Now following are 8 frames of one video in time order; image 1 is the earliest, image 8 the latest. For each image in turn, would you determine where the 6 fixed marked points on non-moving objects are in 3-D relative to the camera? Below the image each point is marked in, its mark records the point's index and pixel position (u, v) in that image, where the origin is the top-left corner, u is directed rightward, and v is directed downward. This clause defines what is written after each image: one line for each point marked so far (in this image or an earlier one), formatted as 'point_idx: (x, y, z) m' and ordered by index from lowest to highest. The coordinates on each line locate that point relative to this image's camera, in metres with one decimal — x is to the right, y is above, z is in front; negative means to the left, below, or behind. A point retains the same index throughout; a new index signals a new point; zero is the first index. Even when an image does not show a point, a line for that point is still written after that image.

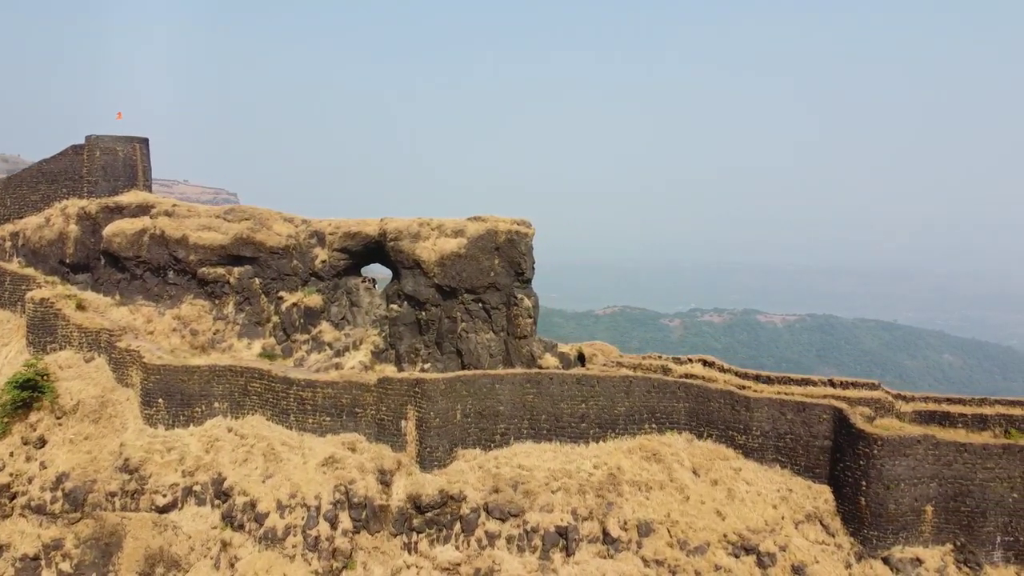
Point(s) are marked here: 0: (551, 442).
0: (+0.7, -2.7, +14.3) m
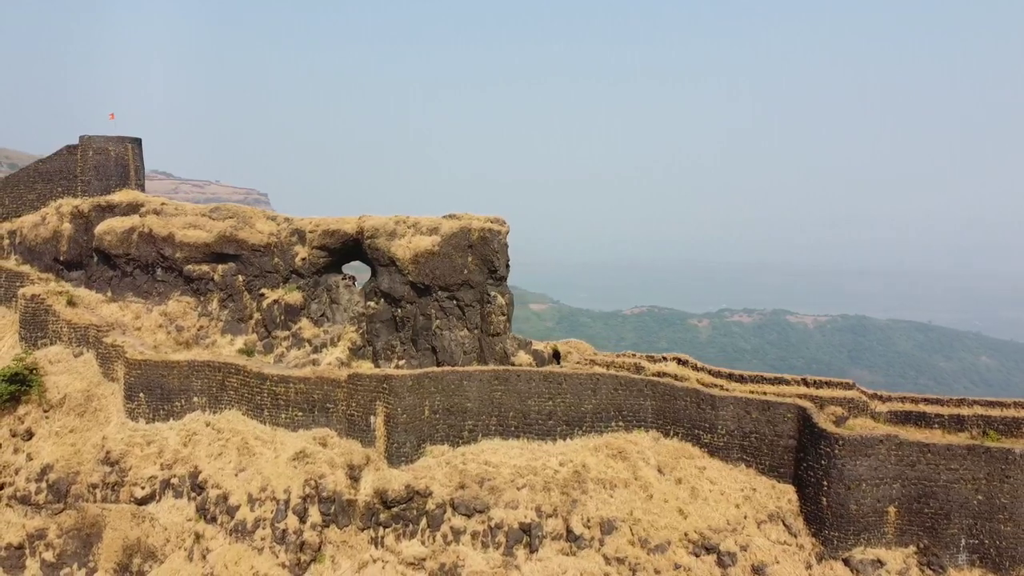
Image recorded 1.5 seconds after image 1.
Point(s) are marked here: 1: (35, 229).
0: (+0.1, -2.6, +14.4) m
1: (-10.9, +1.4, +18.8) m
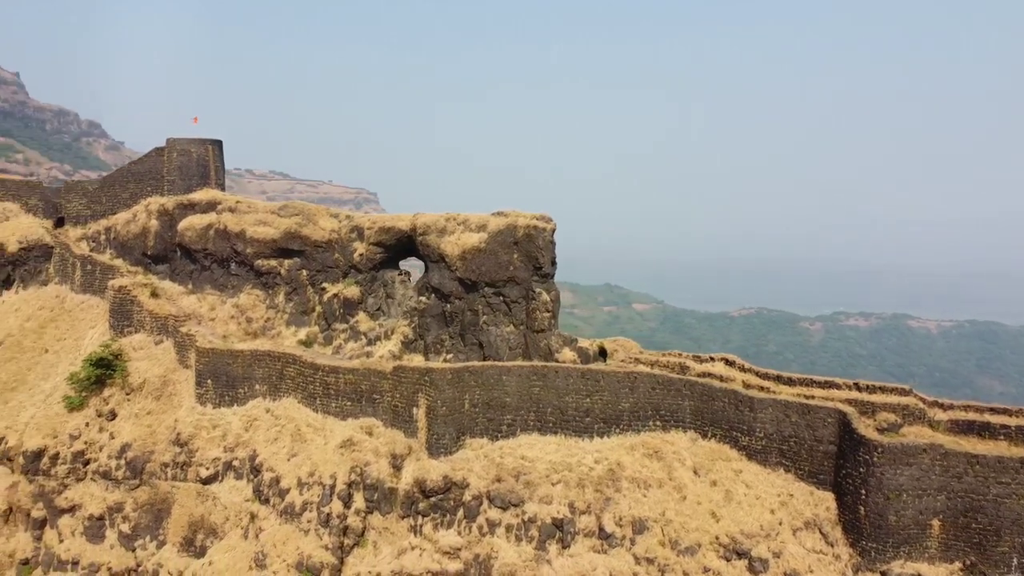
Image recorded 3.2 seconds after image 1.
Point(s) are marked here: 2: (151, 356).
0: (+0.8, -2.6, +14.4) m
1: (-9.5, +1.6, +20.2) m
2: (-7.9, -1.5, +18.1) m
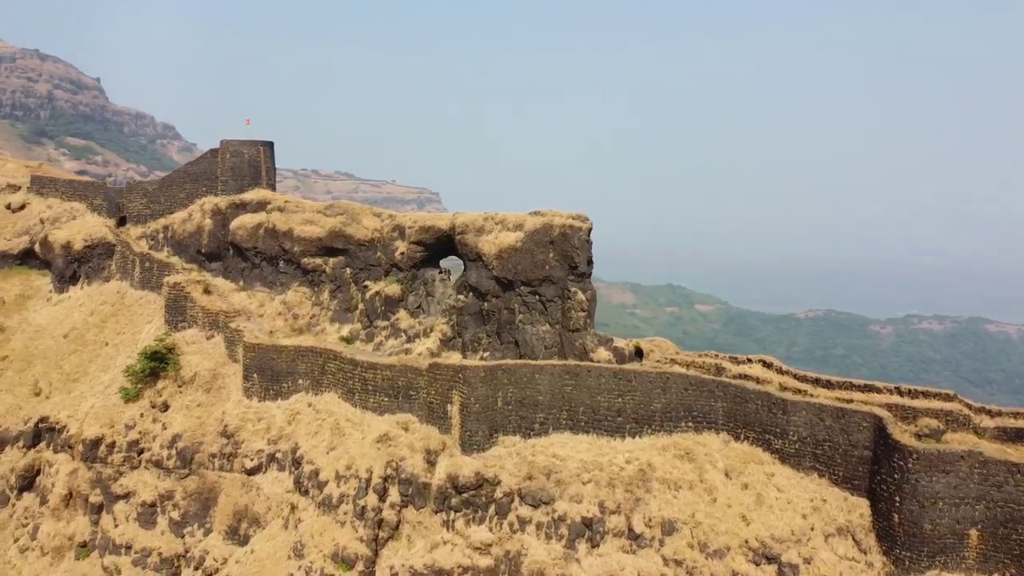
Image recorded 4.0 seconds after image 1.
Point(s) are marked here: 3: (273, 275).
0: (+1.3, -2.6, +14.4) m
1: (-8.4, +1.6, +21.0) m
2: (-7.1, -1.4, +18.7) m
3: (-5.7, +0.3, +19.5) m
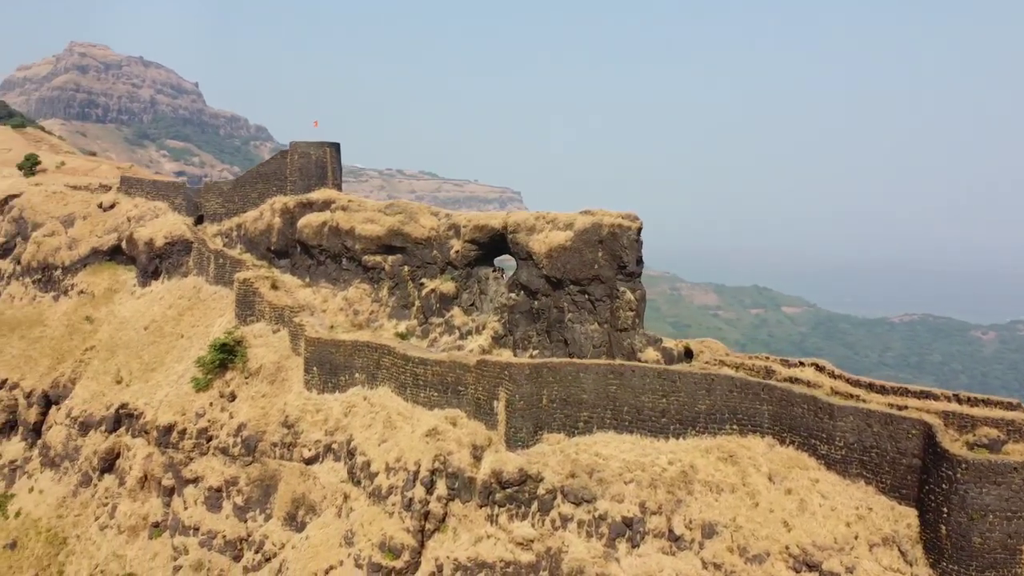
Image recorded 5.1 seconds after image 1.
0: (+2.1, -2.6, +14.4) m
1: (-6.9, +1.8, +21.9) m
2: (-5.8, -1.3, +19.5) m
3: (-4.3, +0.4, +20.2) m
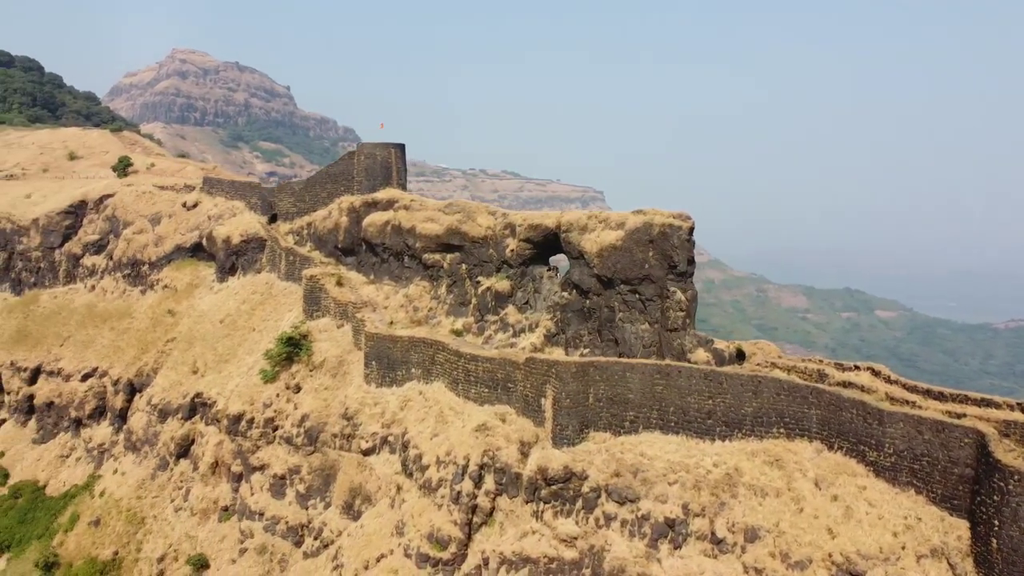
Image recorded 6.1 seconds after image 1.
0: (+2.9, -2.6, +14.3) m
1: (-5.2, +1.9, +22.7) m
2: (-4.4, -1.2, +20.2) m
3: (-2.9, +0.5, +20.7) m
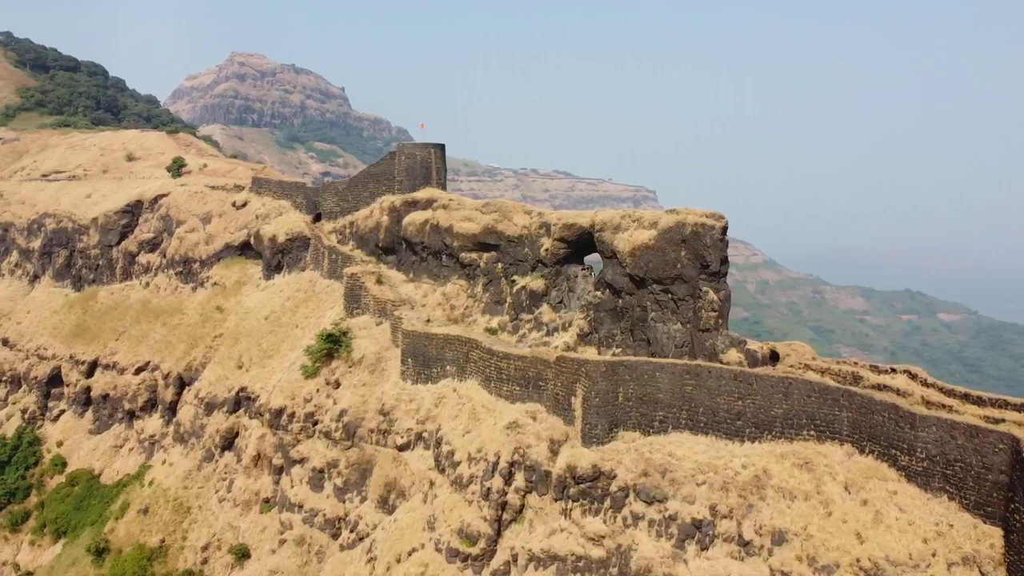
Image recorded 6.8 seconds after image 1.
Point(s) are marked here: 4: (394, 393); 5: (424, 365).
0: (+3.4, -2.6, +14.2) m
1: (-4.1, +1.9, +23.1) m
2: (-3.5, -1.2, +20.6) m
3: (-1.9, +0.5, +21.0) m
4: (-2.7, -2.4, +18.8) m
5: (-2.0, -1.7, +18.6) m
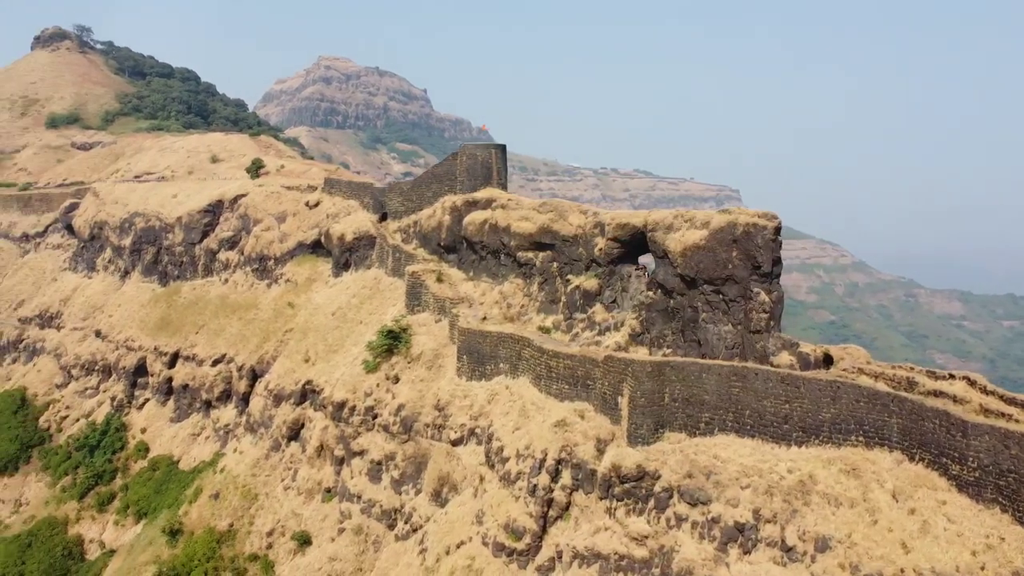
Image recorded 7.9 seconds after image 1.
0: (+4.2, -2.6, +14.0) m
1: (-2.4, +2.0, +23.6) m
2: (-2.1, -1.1, +21.0) m
3: (-0.5, +0.5, +21.3) m
4: (-1.5, -2.4, +19.2) m
5: (-0.8, -1.7, +18.9) m
